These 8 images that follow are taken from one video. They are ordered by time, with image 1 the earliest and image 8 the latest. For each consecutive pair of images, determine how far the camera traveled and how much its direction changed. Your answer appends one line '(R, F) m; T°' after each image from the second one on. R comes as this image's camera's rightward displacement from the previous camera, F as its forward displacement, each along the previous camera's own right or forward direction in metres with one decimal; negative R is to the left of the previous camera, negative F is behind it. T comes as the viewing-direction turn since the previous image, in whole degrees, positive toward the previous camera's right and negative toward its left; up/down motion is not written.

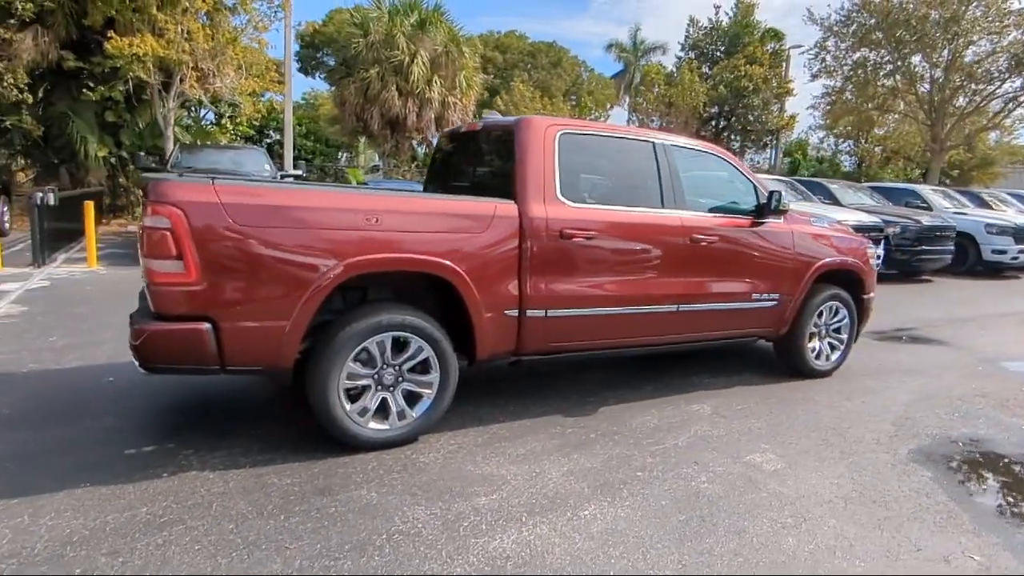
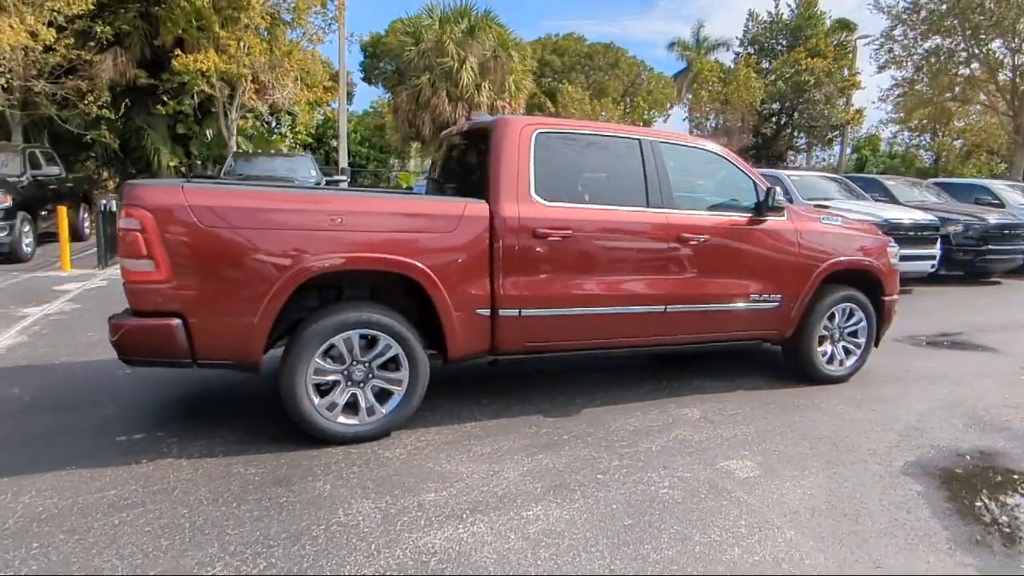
(+0.7, 0.0) m; -6°
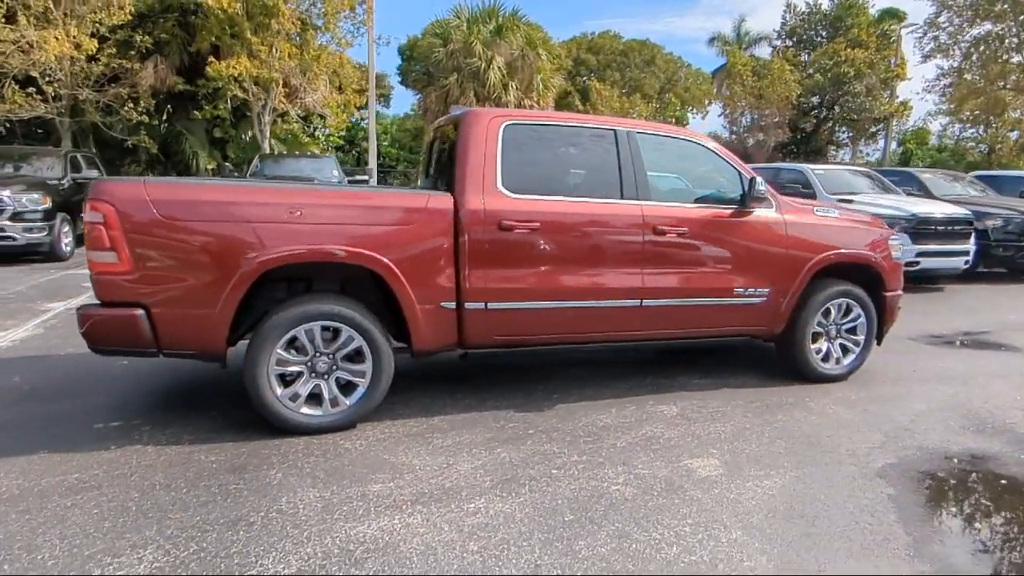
(+0.6, +0.1) m; -4°
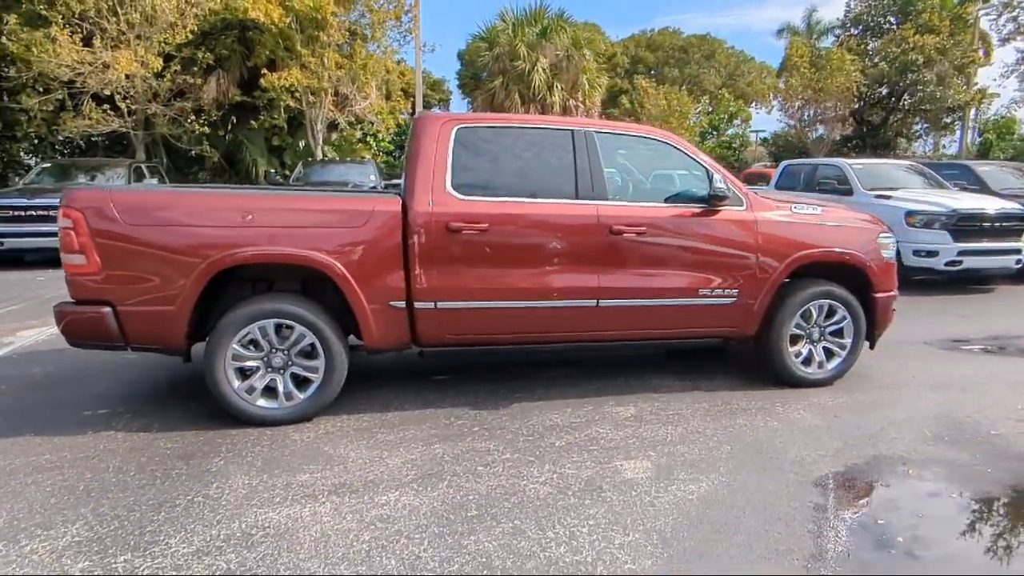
(+1.0, 0.0) m; -7°
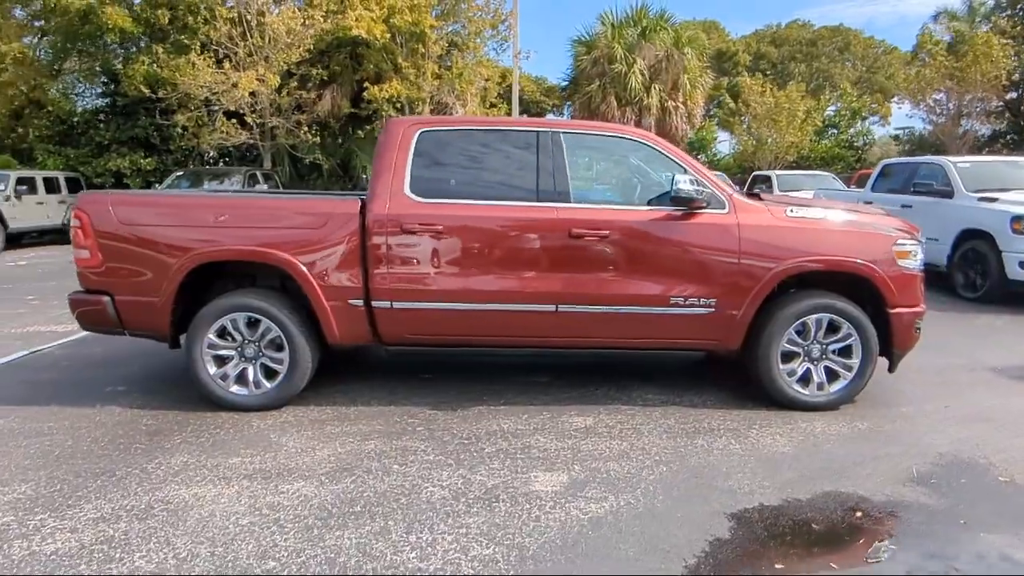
(+1.4, +0.2) m; -12°
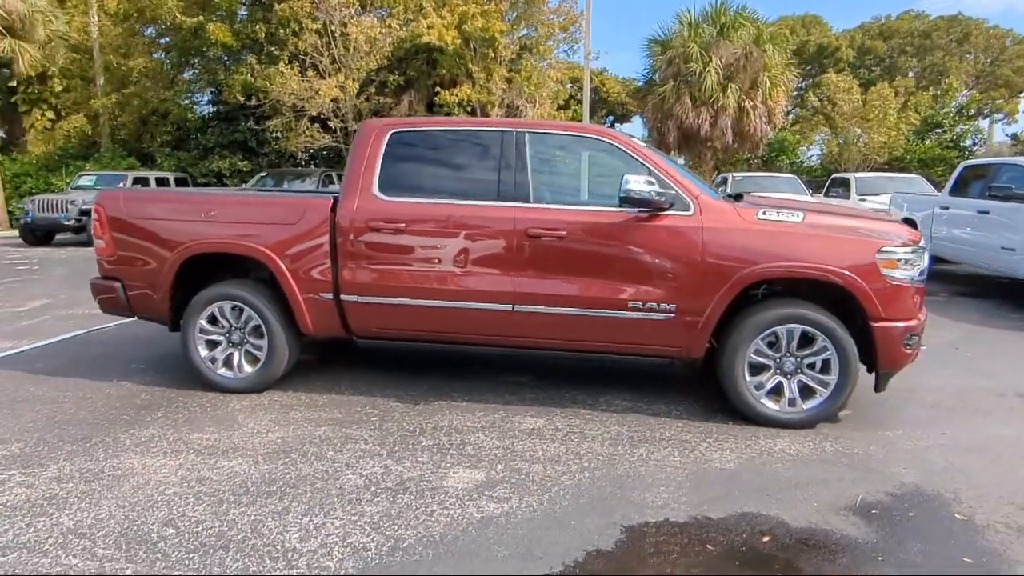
(+1.1, +0.1) m; -9°
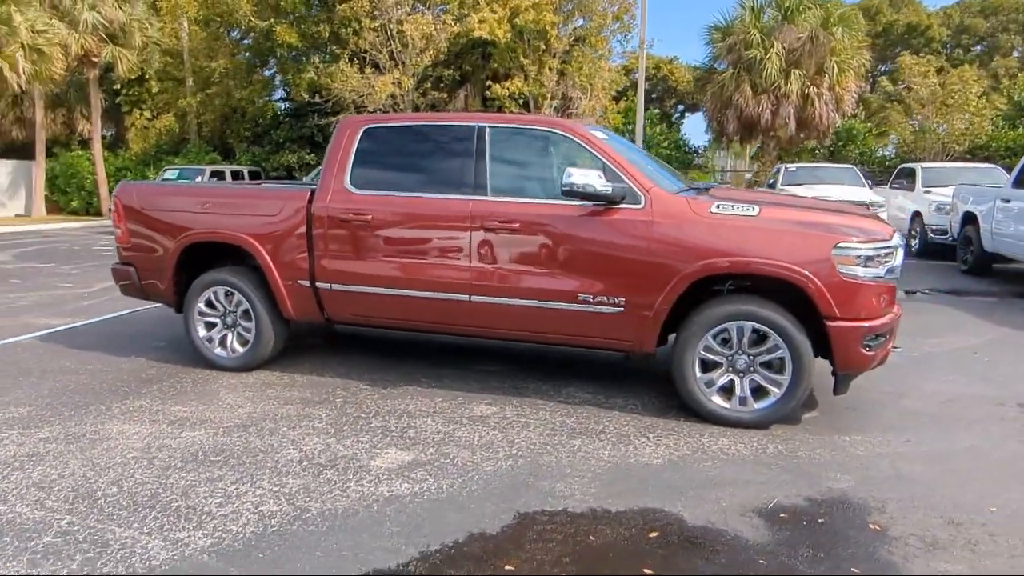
(+1.0, 0.0) m; -7°
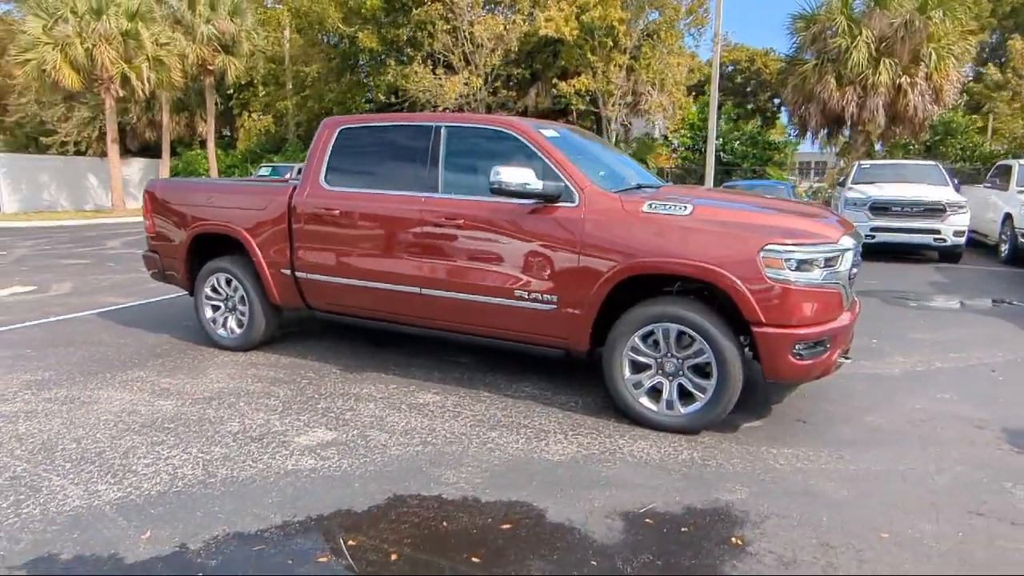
(+1.3, 0.0) m; -9°
